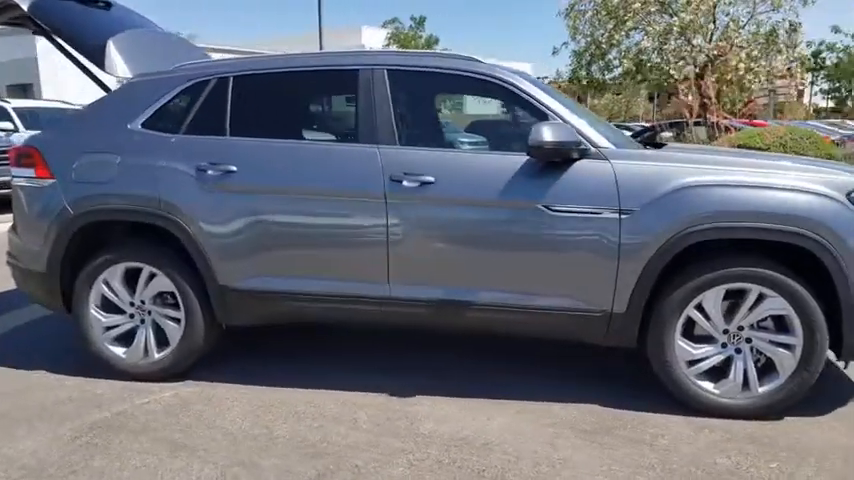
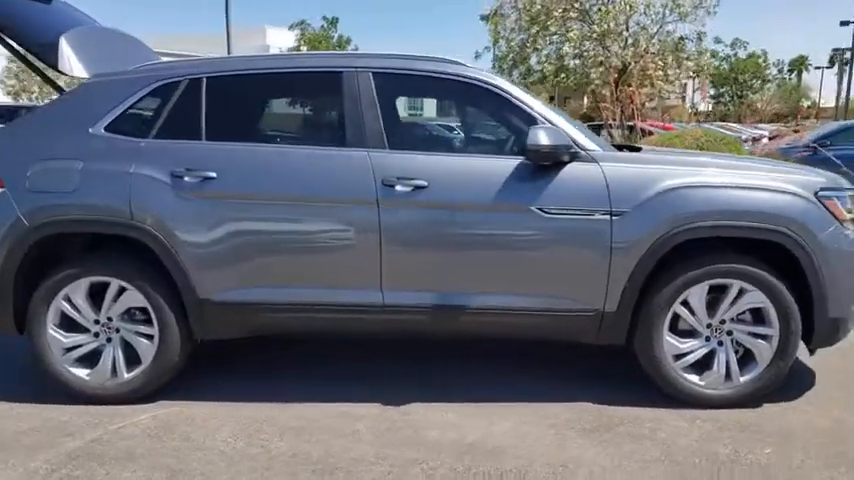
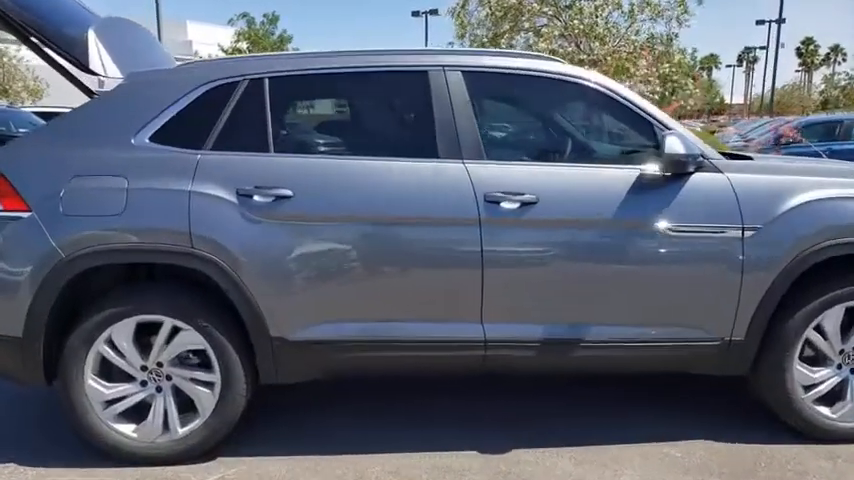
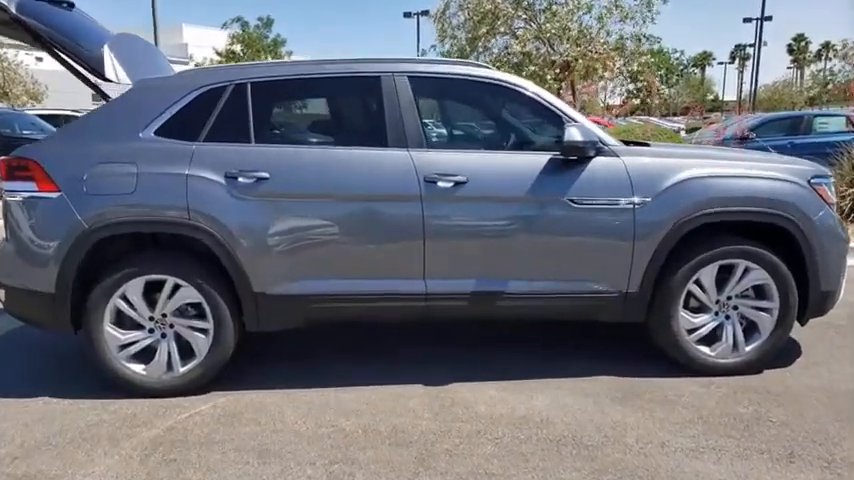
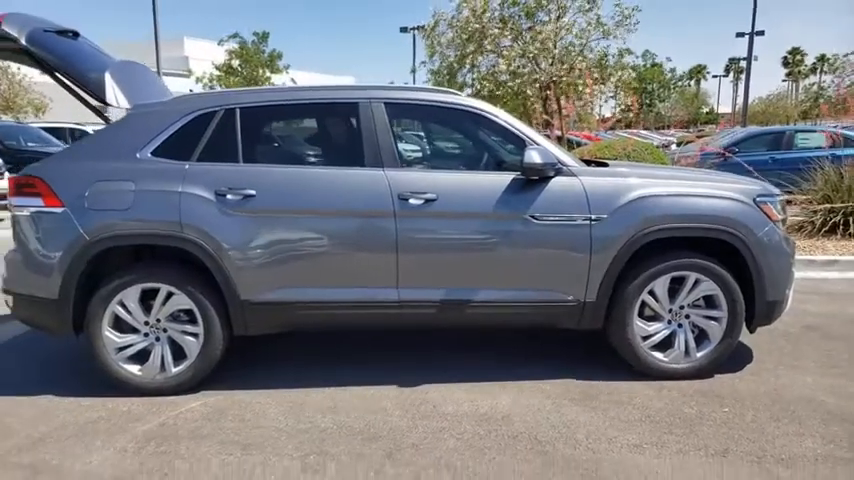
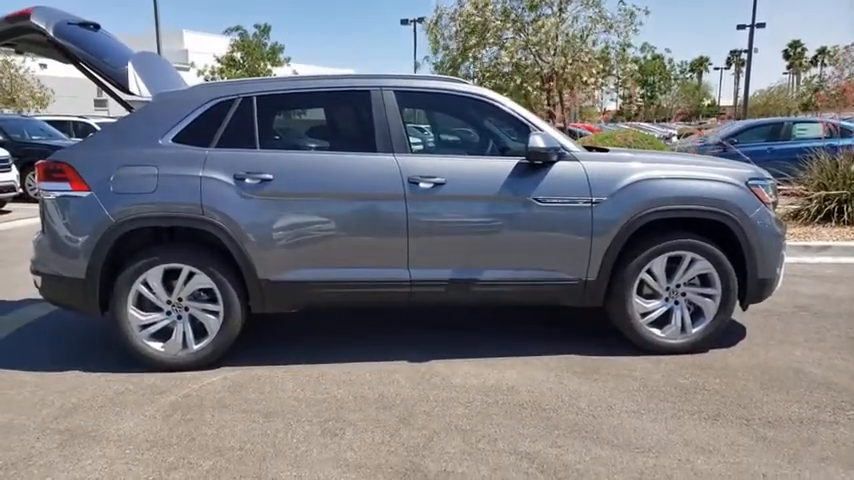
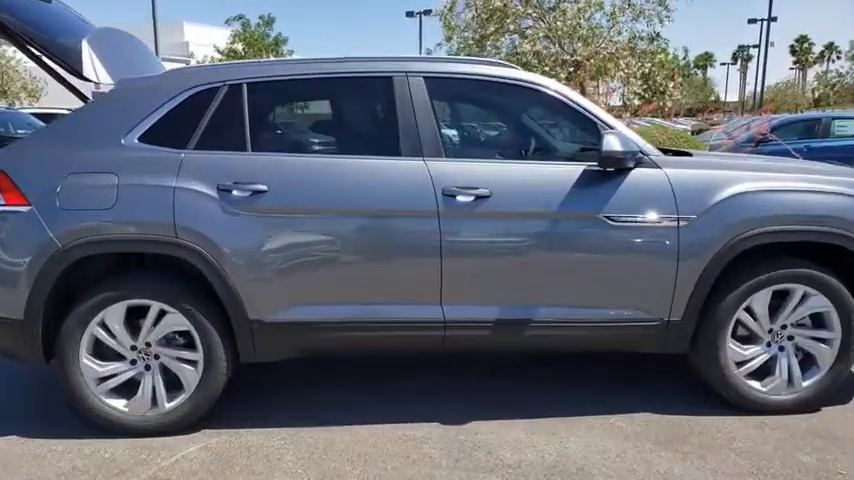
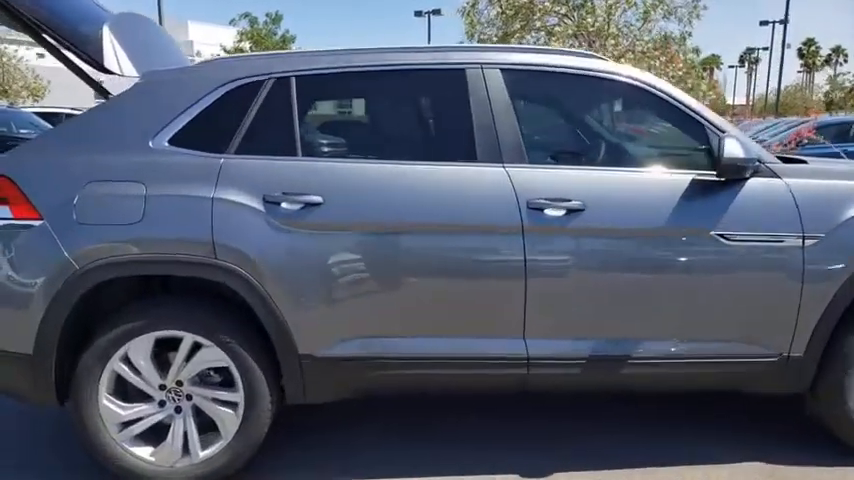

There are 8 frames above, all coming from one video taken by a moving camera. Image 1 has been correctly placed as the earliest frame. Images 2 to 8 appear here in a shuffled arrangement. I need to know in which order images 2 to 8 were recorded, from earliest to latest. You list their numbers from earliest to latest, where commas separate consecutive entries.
2, 5, 6, 4, 7, 3, 8
